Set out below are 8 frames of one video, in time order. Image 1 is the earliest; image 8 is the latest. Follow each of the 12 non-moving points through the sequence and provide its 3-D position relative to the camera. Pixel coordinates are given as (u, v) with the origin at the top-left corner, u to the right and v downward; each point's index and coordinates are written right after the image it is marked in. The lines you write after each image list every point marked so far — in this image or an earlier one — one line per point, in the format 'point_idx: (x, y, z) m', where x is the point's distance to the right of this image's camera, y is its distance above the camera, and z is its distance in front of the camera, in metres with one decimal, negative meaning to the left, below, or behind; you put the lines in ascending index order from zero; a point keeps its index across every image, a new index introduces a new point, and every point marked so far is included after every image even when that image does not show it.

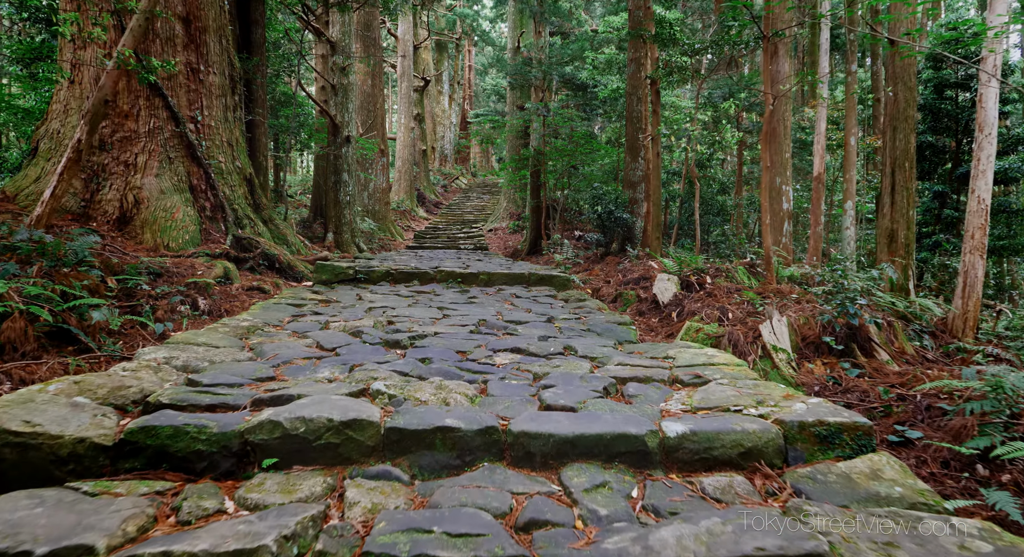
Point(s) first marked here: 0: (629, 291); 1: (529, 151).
0: (+0.9, -0.1, +5.5) m
1: (+0.3, +2.4, +12.8) m
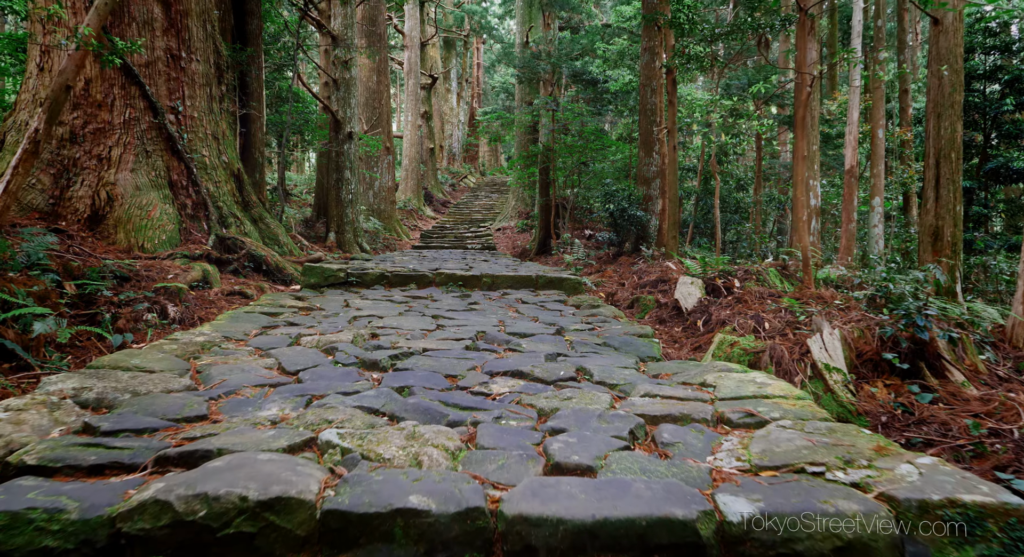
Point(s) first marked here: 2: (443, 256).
0: (+1.0, -0.1, +5.0) m
1: (+0.4, +2.4, +12.2) m
2: (-1.1, +0.4, +11.1) m
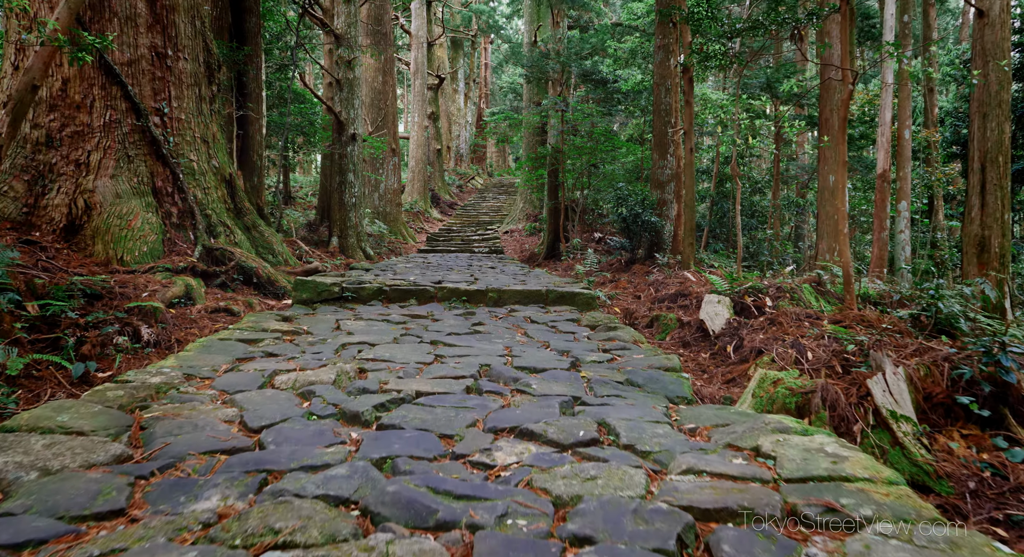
0: (+1.0, -0.2, +4.6) m
1: (+0.6, +2.2, +11.8) m
2: (-1.0, +0.3, +10.7) m
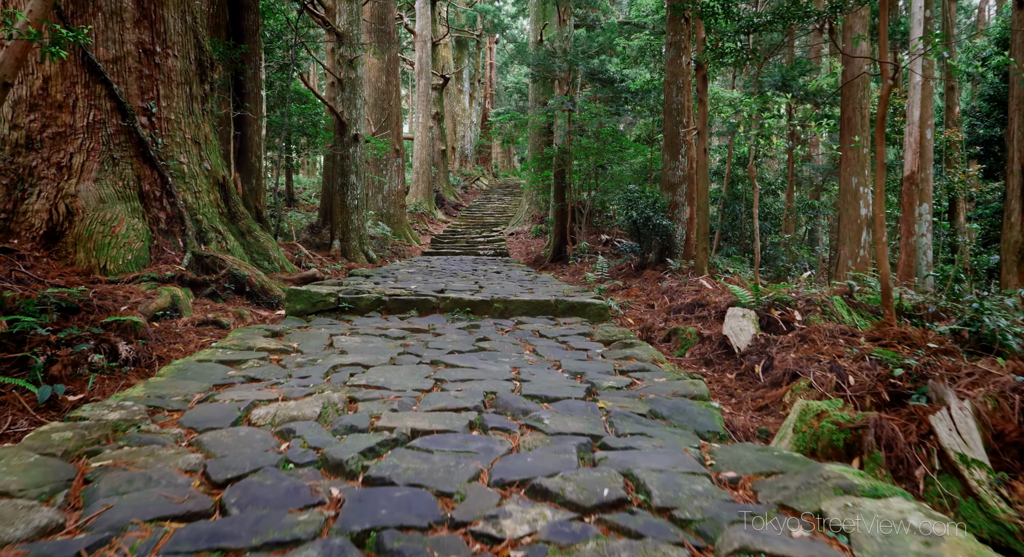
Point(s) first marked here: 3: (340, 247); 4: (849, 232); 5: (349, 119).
0: (+1.1, -0.3, +4.2) m
1: (+0.7, +2.2, +11.5) m
2: (-0.9, +0.2, +10.4) m
3: (-2.8, +0.5, +11.0) m
4: (+3.4, +0.5, +7.0) m
5: (-2.5, +2.5, +10.7) m
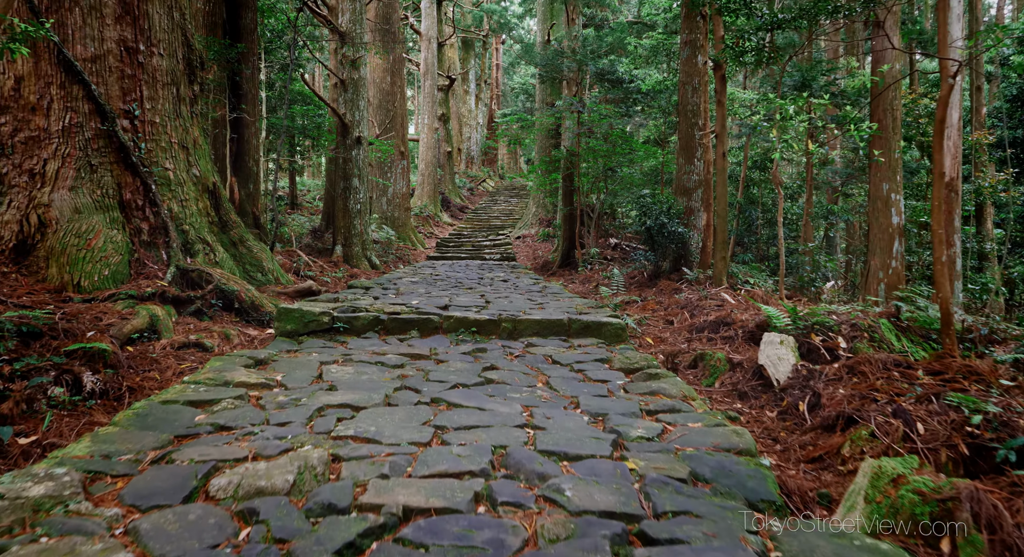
0: (+1.1, -0.4, +3.8) m
1: (+0.8, +2.0, +11.1) m
2: (-0.8, +0.1, +10.0) m
3: (-2.7, +0.4, +10.6) m
4: (+3.5, +0.4, +6.5) m
5: (-2.4, +2.4, +10.3) m
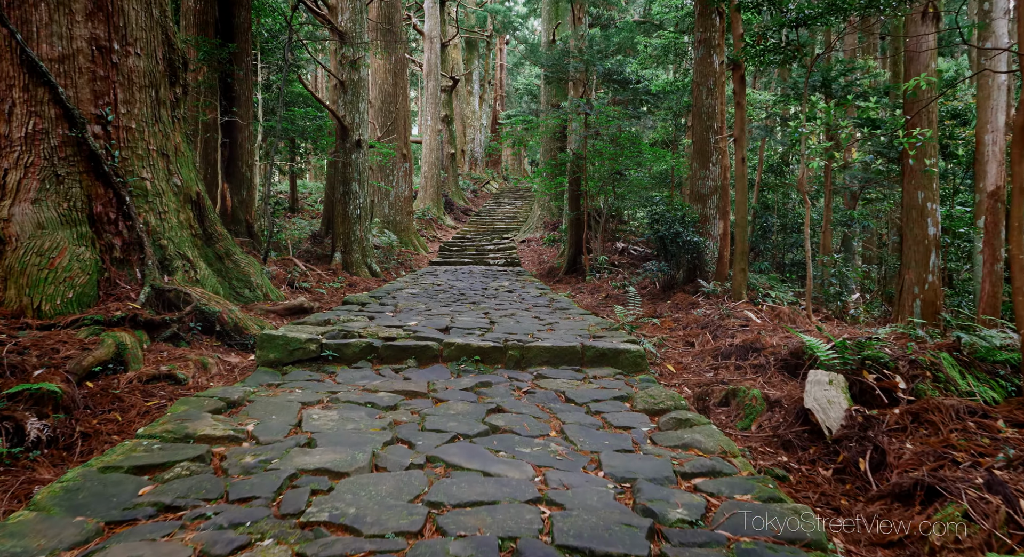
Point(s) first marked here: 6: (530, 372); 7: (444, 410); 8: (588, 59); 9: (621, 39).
0: (+1.2, -0.6, +3.4) m
1: (+0.9, +1.9, +10.6) m
2: (-0.7, -0.1, +9.5) m
3: (-2.6, +0.3, +10.2) m
4: (+3.6, +0.2, +6.1) m
5: (-2.4, +2.2, +9.9) m
6: (+0.1, -0.6, +4.0) m
7: (-0.3, -0.6, +3.2) m
8: (+1.3, +3.7, +11.5) m
9: (+2.1, +4.5, +12.9) m
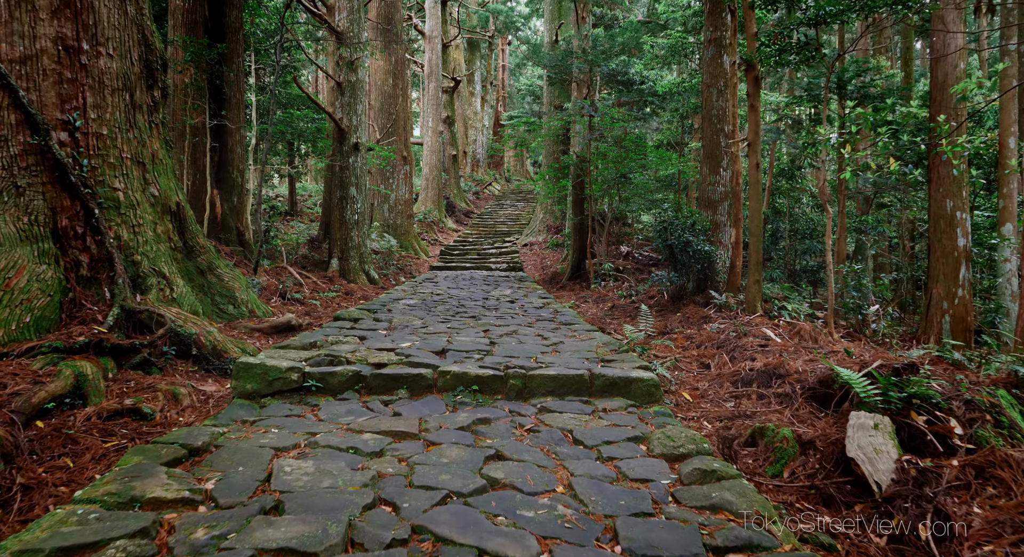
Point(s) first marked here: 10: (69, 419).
0: (+1.2, -0.7, +3.0) m
1: (+0.9, +1.8, +10.3) m
2: (-0.7, -0.2, +9.2) m
3: (-2.6, +0.1, +9.9) m
4: (+3.6, +0.1, +5.7) m
5: (-2.3, +2.1, +9.5) m
6: (+0.1, -0.7, +3.6) m
7: (-0.3, -0.7, +2.8) m
8: (+1.3, +3.6, +11.1) m
9: (+2.1, +4.4, +12.5) m
10: (-2.1, -0.7, +3.2) m
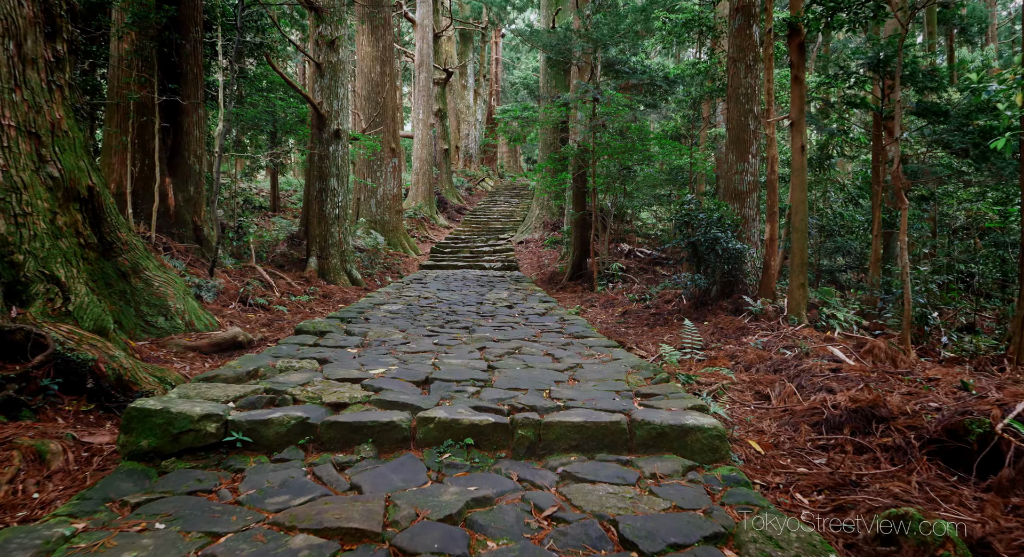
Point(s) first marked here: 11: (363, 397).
0: (+1.2, -0.7, +1.9) m
1: (+0.9, +1.8, +9.2) m
2: (-0.7, -0.2, +8.1) m
3: (-2.6, +0.1, +8.7) m
4: (+3.6, +0.1, +4.6) m
5: (-2.4, +2.1, +8.4) m
6: (+0.1, -0.7, +2.6) m
7: (-0.3, -0.8, +1.7) m
8: (+1.3, +3.6, +10.0) m
9: (+2.0, +4.4, +11.4) m
10: (-2.0, -0.7, +2.1) m
11: (-0.7, -0.5, +3.0) m
